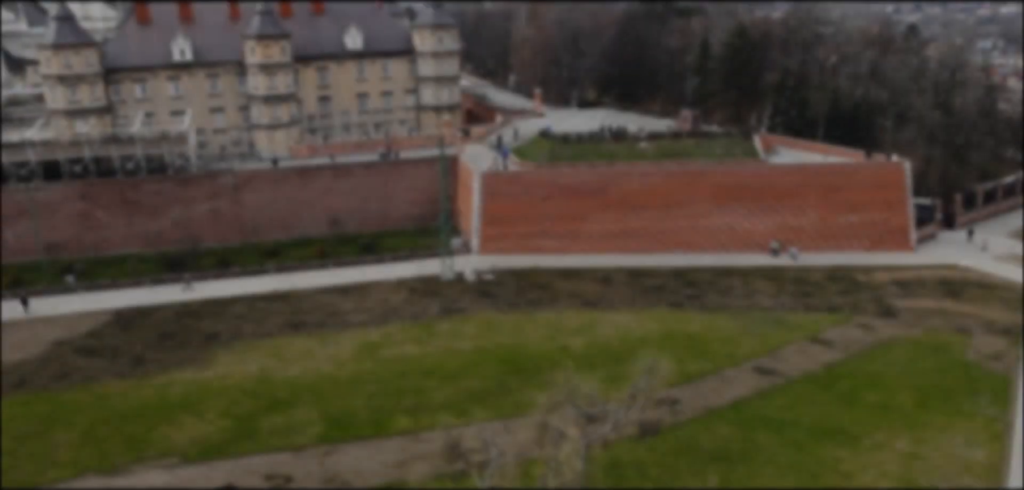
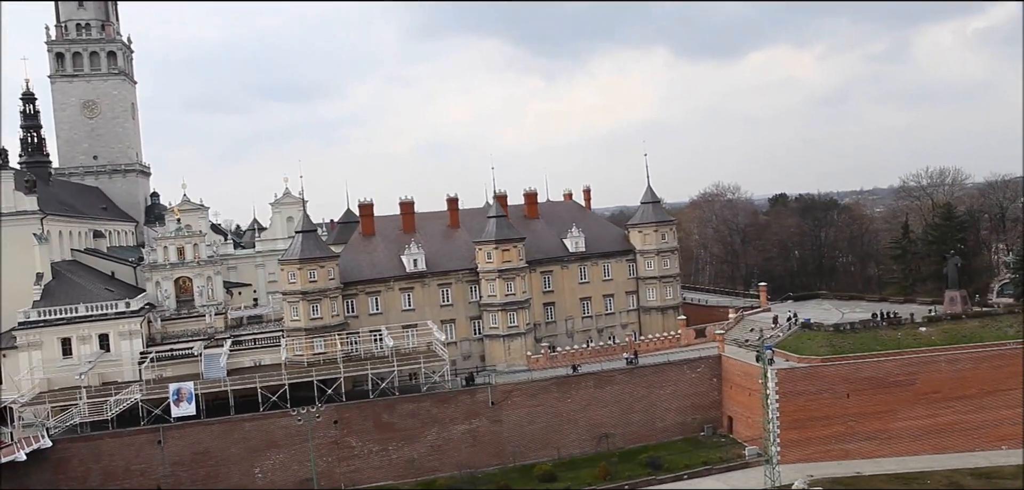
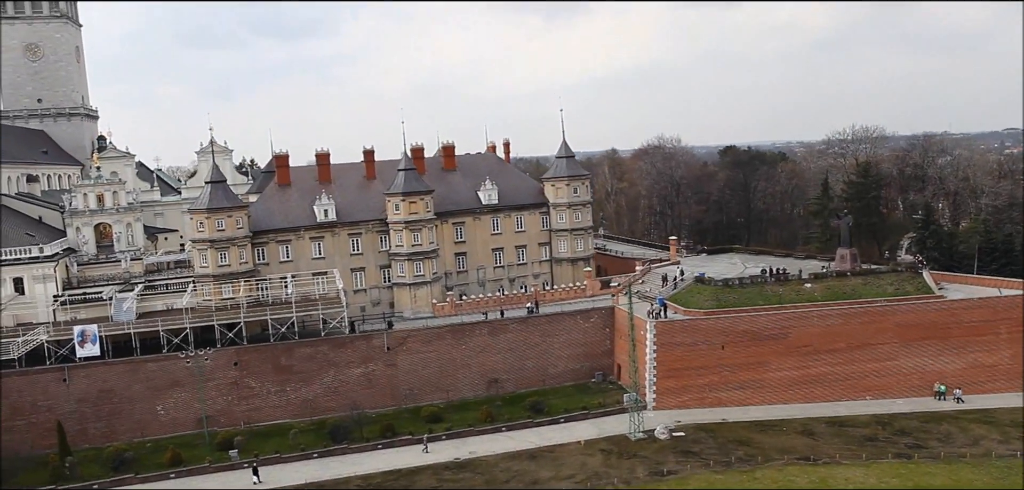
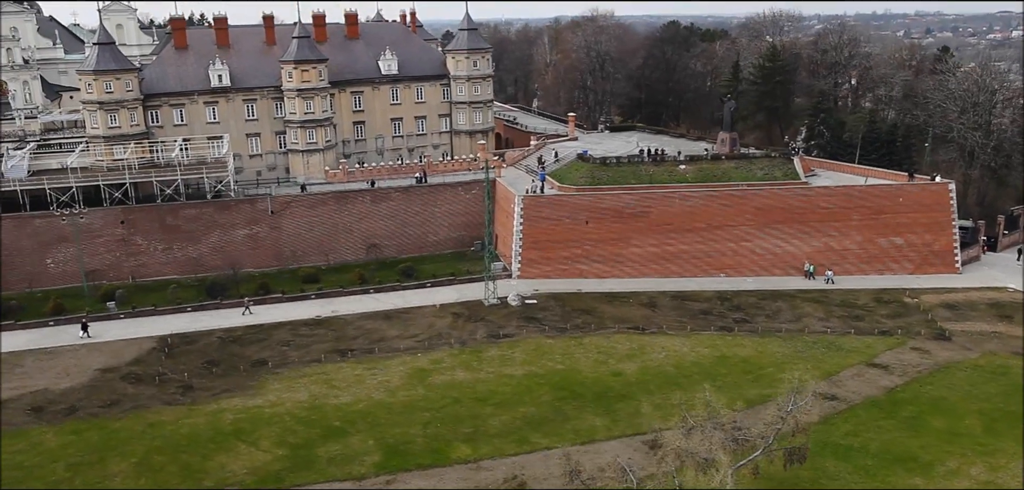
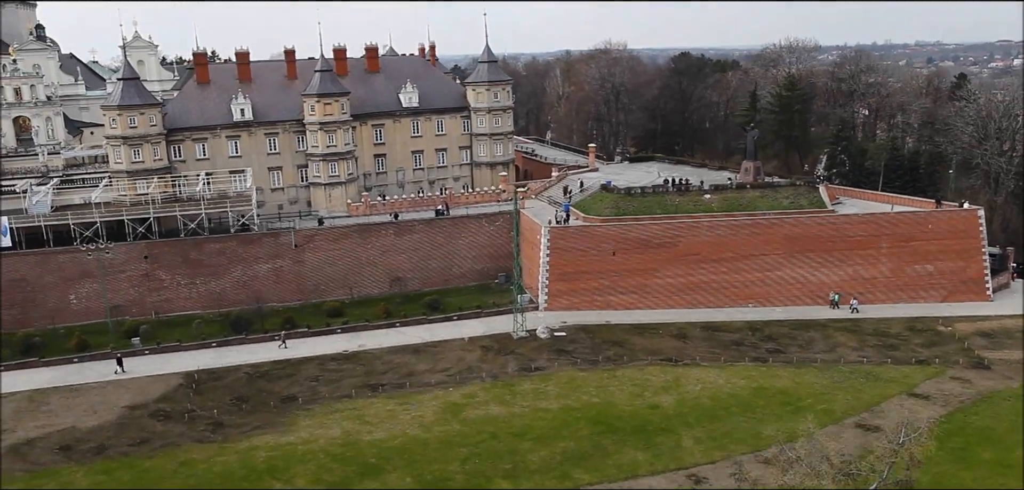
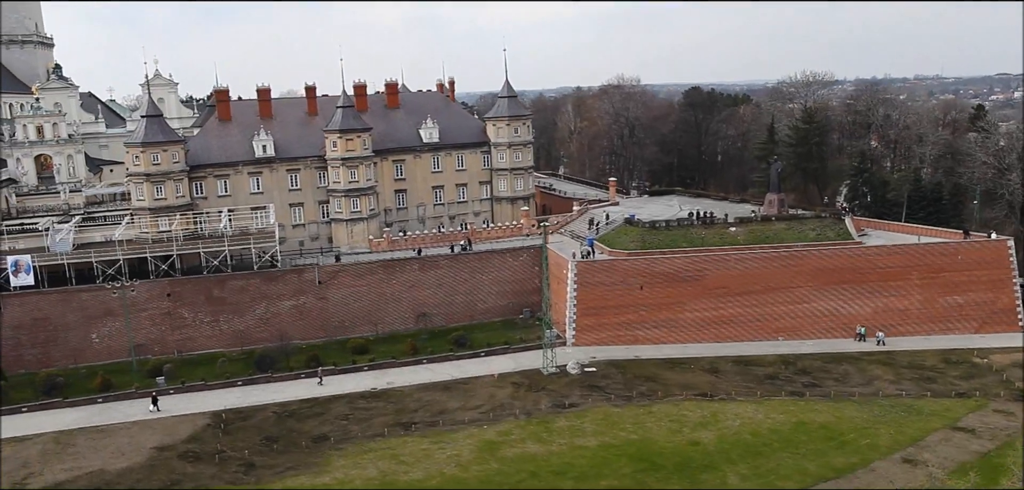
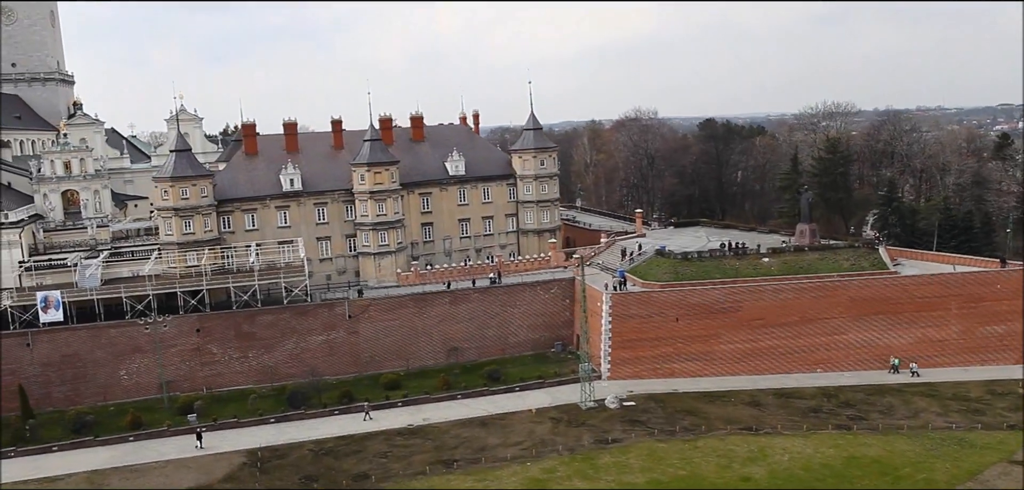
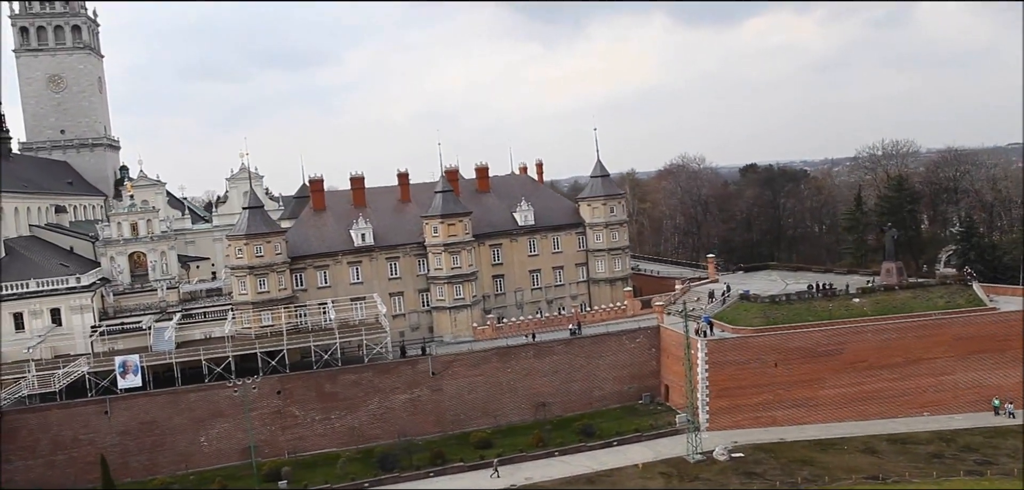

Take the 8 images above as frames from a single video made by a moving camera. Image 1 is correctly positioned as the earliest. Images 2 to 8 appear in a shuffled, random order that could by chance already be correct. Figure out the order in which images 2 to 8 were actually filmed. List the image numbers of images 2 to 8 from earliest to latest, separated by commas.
4, 5, 6, 7, 3, 8, 2
